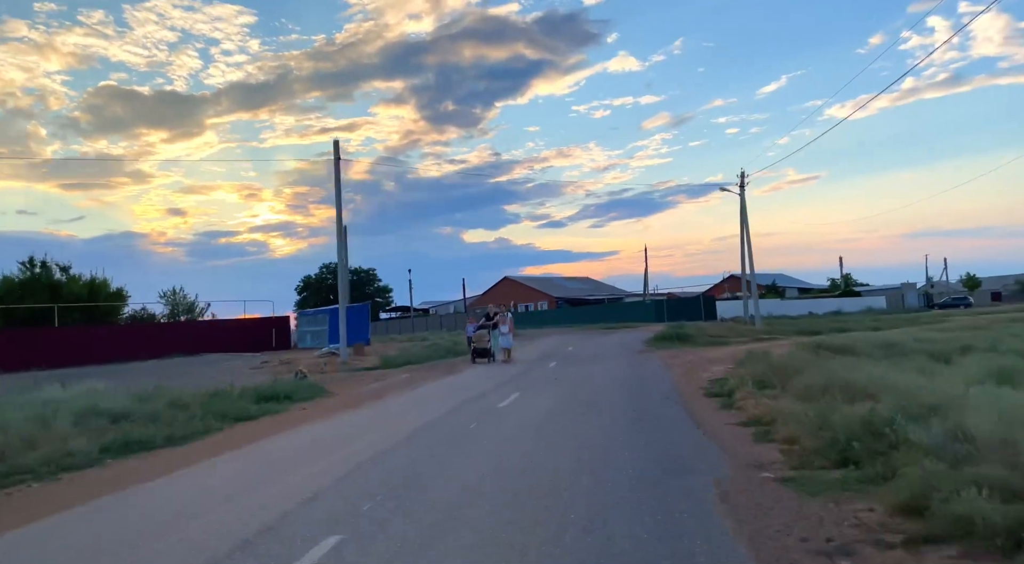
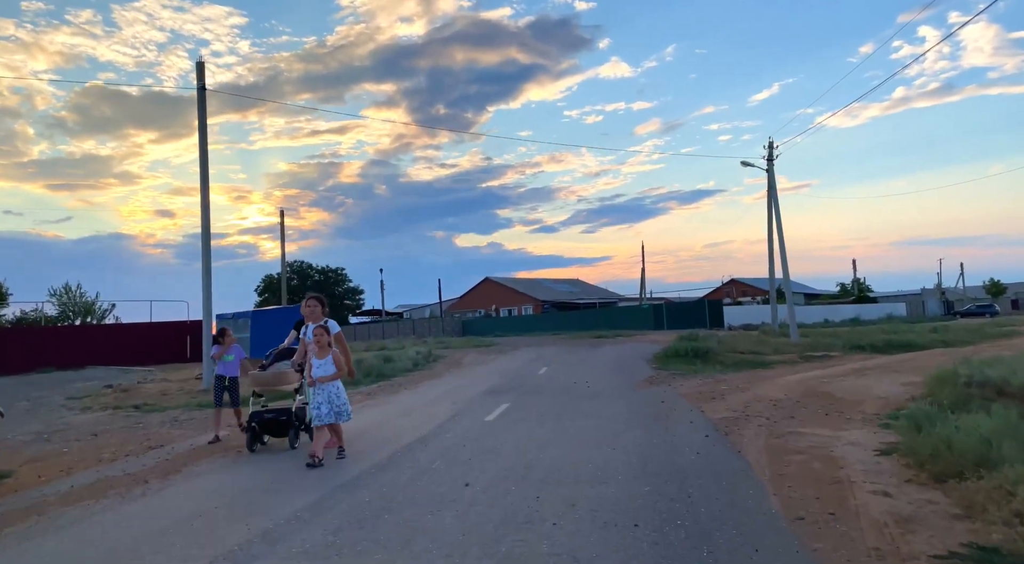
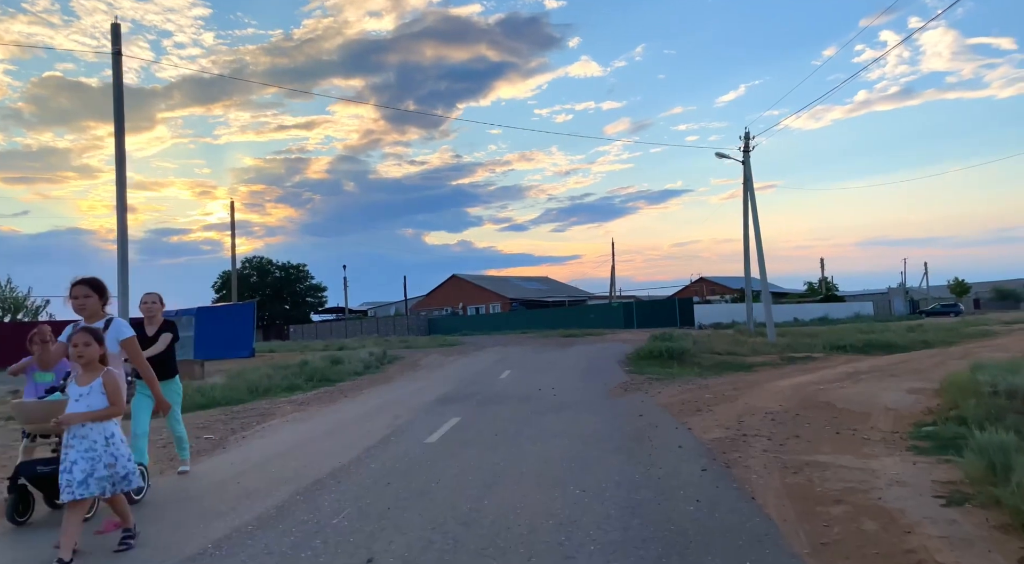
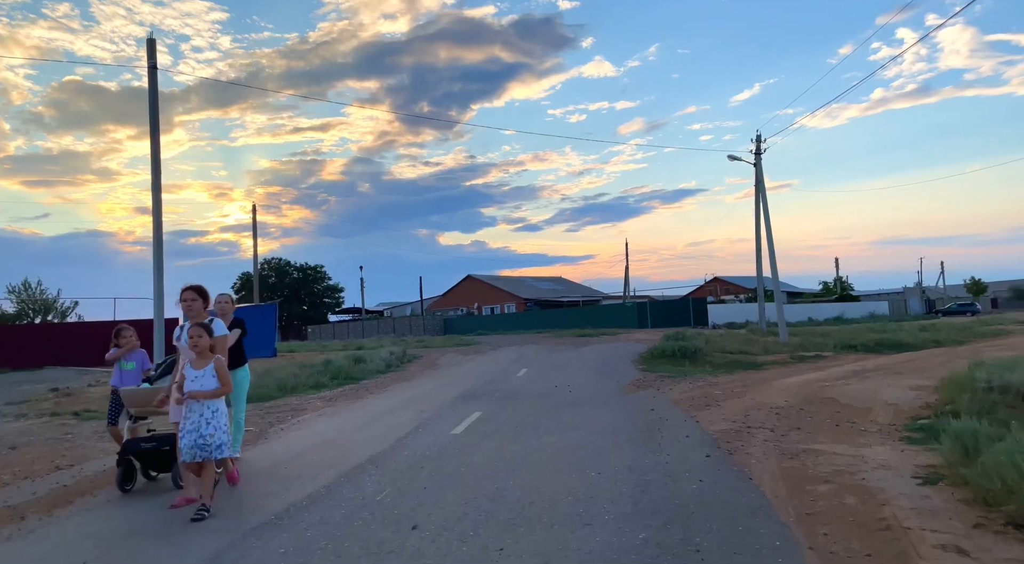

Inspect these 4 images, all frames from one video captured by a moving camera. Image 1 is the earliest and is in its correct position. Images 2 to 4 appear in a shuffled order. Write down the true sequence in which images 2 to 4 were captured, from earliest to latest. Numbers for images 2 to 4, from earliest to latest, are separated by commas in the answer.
2, 4, 3
